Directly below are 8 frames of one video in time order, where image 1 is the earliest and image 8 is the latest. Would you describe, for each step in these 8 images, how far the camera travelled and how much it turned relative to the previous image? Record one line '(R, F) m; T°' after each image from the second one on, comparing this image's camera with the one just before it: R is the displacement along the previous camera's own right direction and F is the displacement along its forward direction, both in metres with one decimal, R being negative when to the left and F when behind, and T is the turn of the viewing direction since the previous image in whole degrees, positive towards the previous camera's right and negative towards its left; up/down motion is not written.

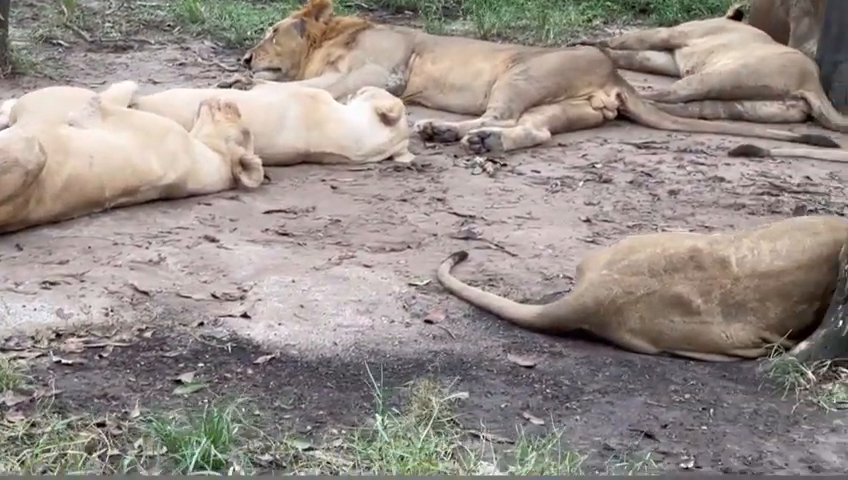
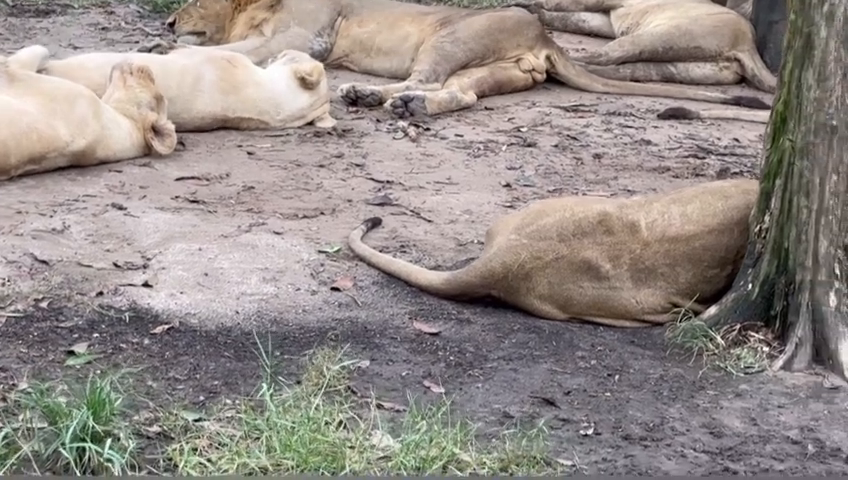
(+0.2, +0.1) m; +1°
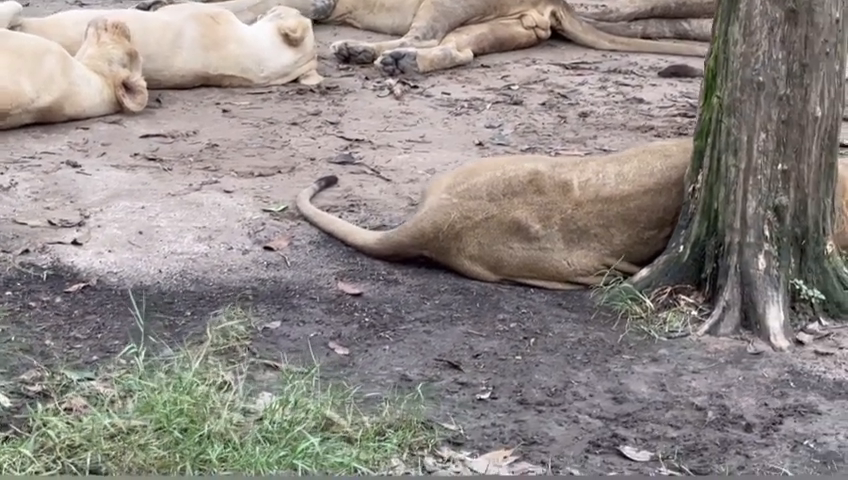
(+0.5, +0.1) m; -4°
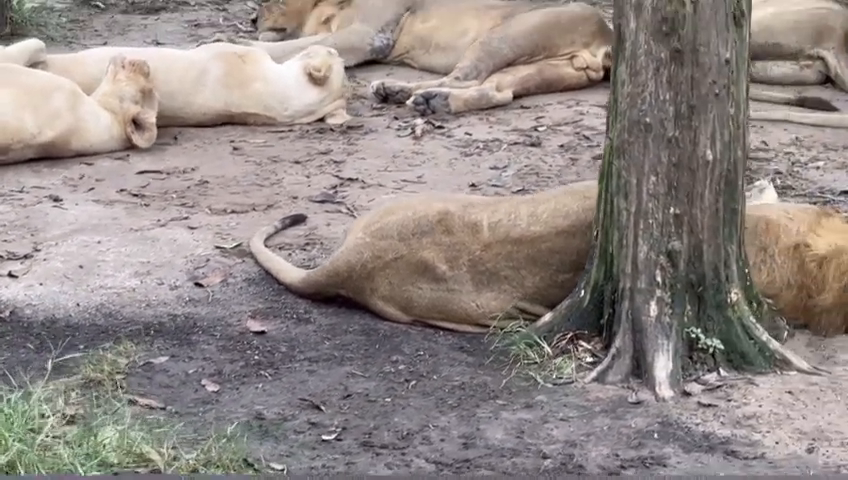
(+0.9, +0.1) m; -9°
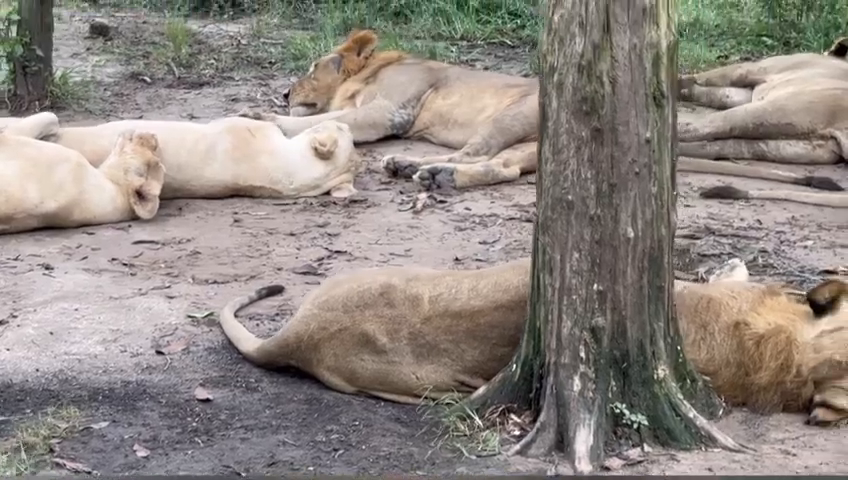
(+0.5, -0.1) m; -4°
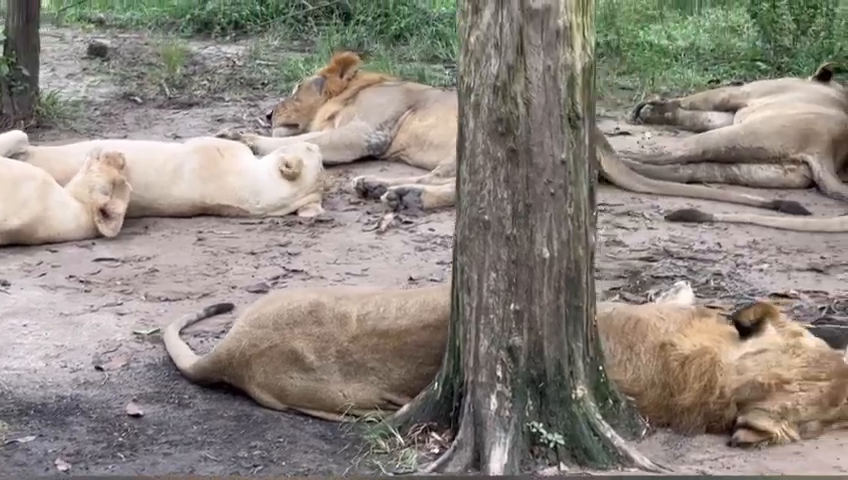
(+0.3, 0.0) m; -2°
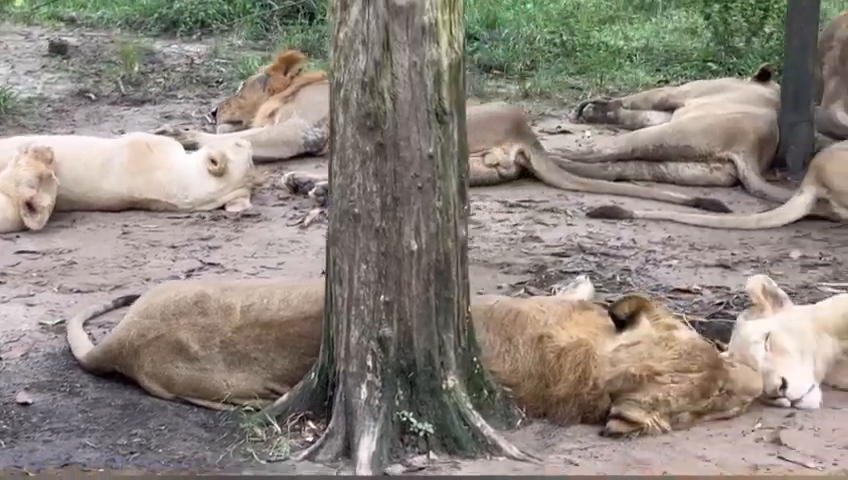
(+0.3, -0.1) m; -1°
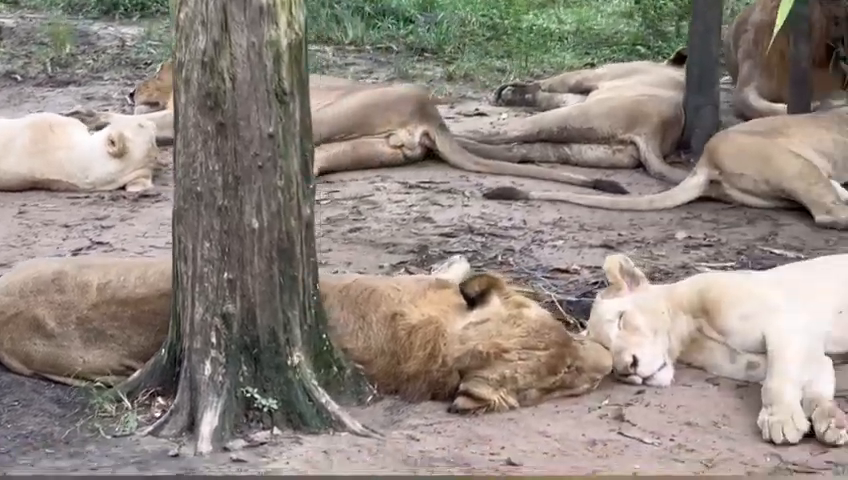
(+0.4, -0.1) m; 0°
